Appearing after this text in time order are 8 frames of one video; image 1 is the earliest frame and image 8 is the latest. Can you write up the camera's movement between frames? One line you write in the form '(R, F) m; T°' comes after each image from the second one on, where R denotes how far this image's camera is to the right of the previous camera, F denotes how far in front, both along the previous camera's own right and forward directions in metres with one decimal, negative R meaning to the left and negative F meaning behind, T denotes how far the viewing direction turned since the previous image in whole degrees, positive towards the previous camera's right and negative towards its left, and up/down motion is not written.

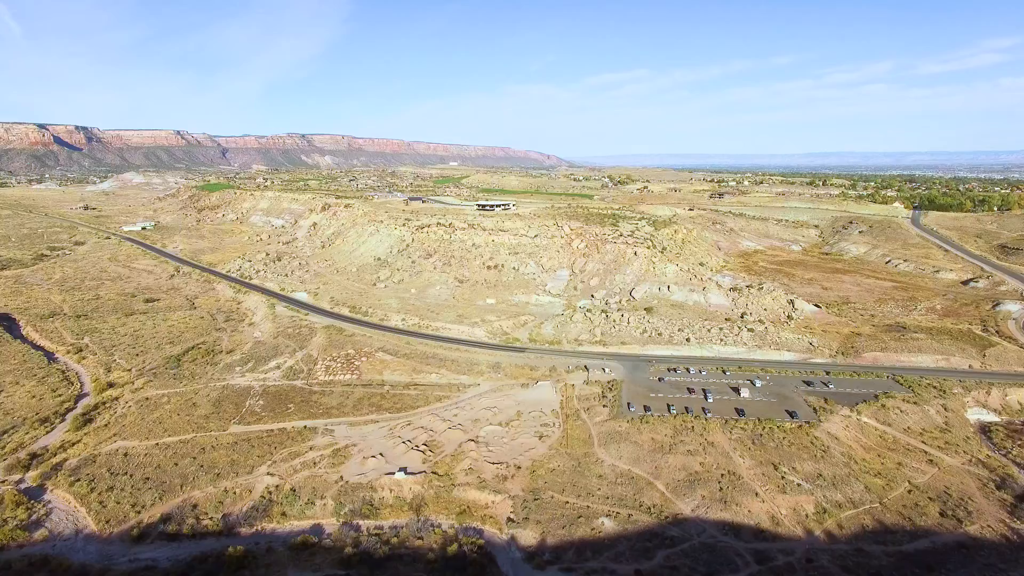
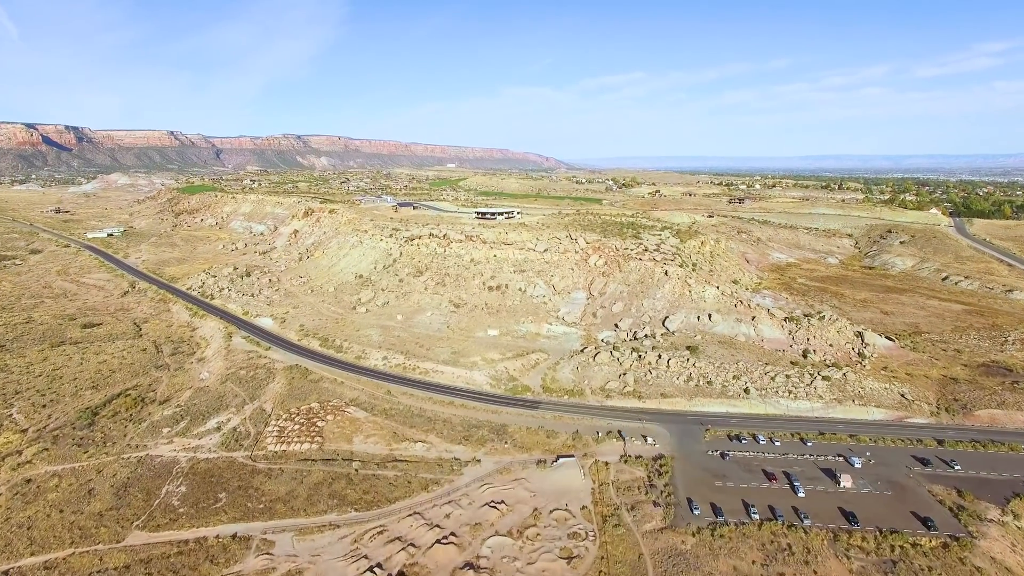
(-0.8, +9.9) m; 0°
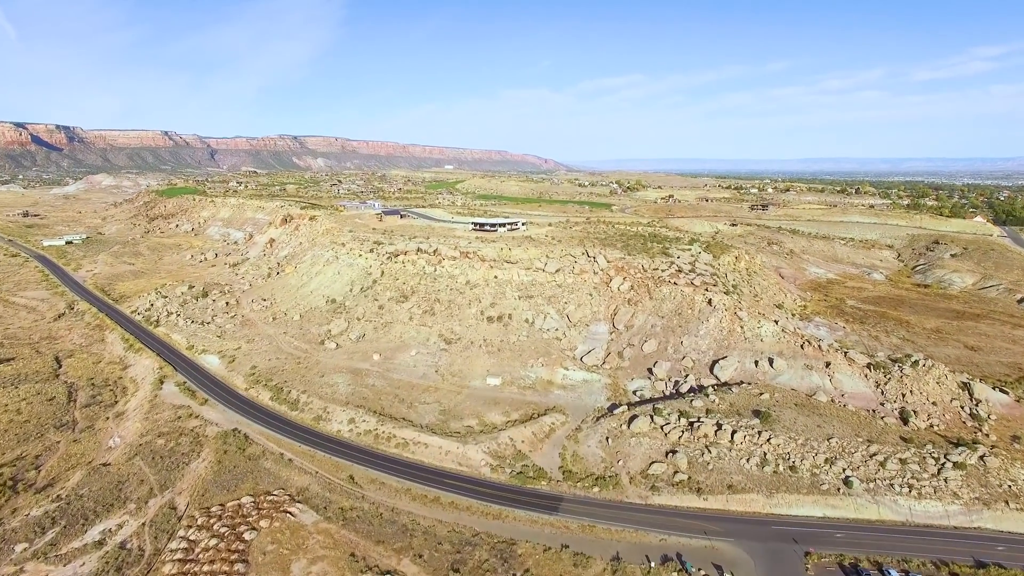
(-0.5, +10.0) m; 0°
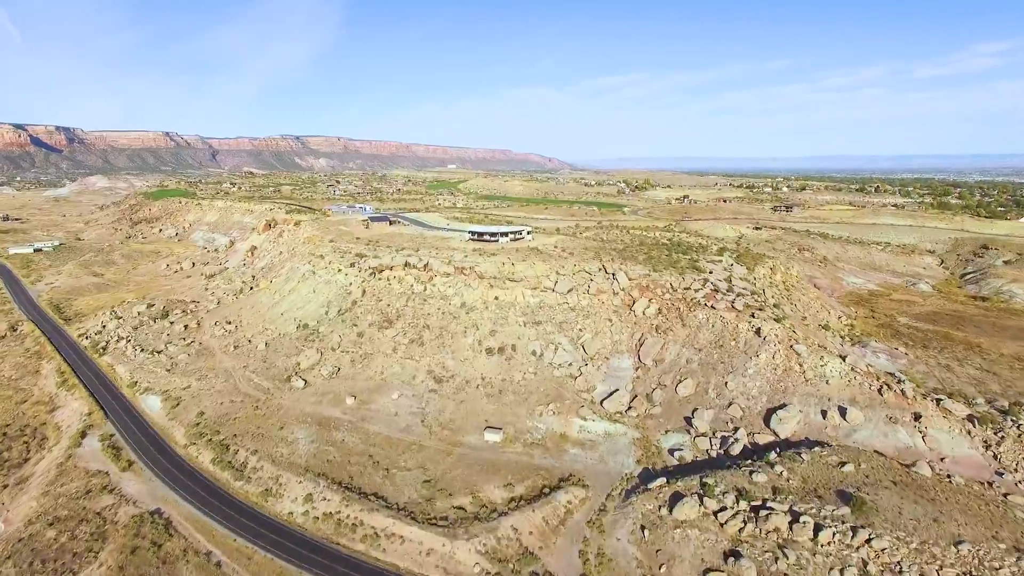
(0.0, +7.4) m; 0°
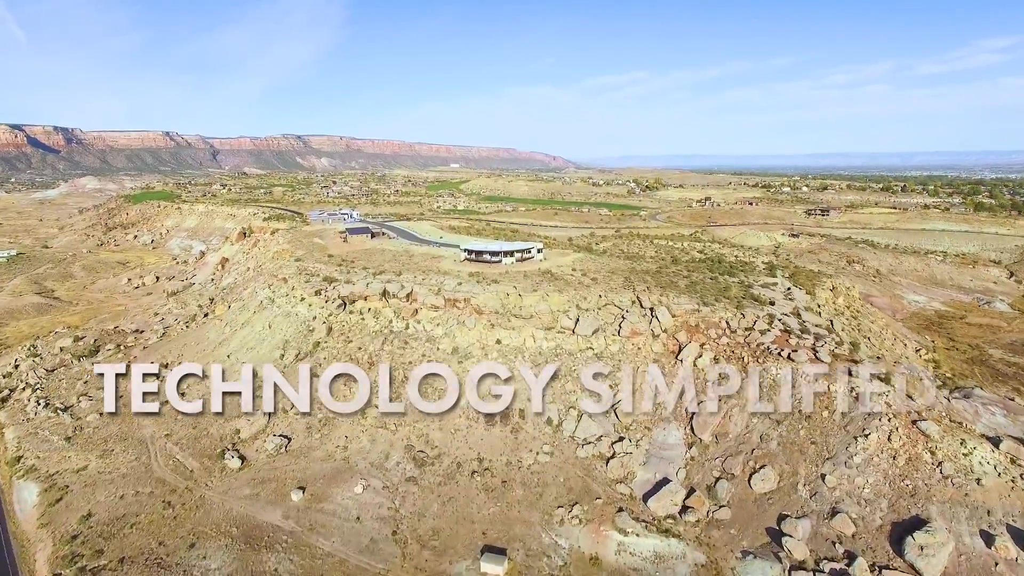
(-0.2, +9.2) m; 0°
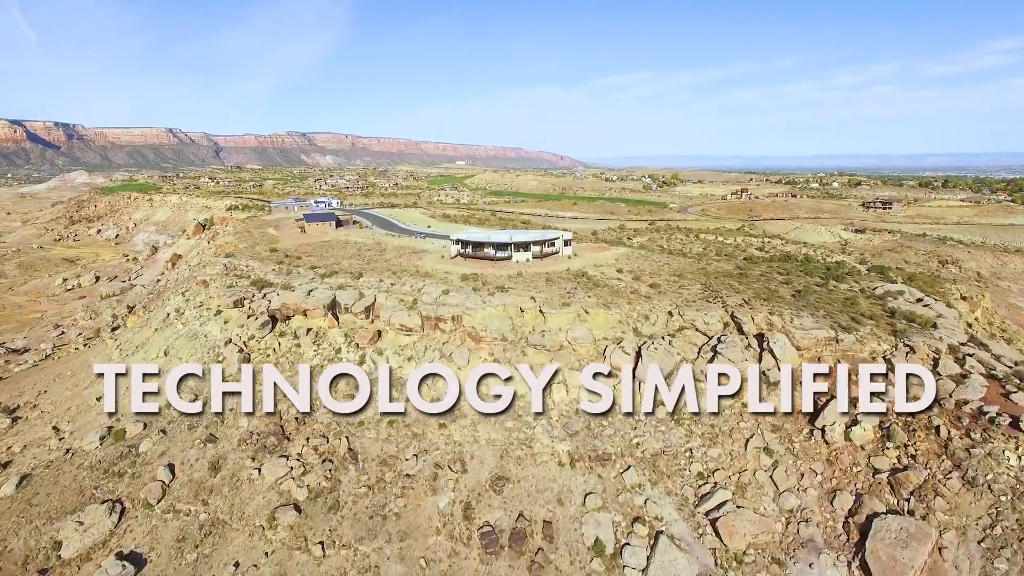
(-0.4, +12.0) m; -1°
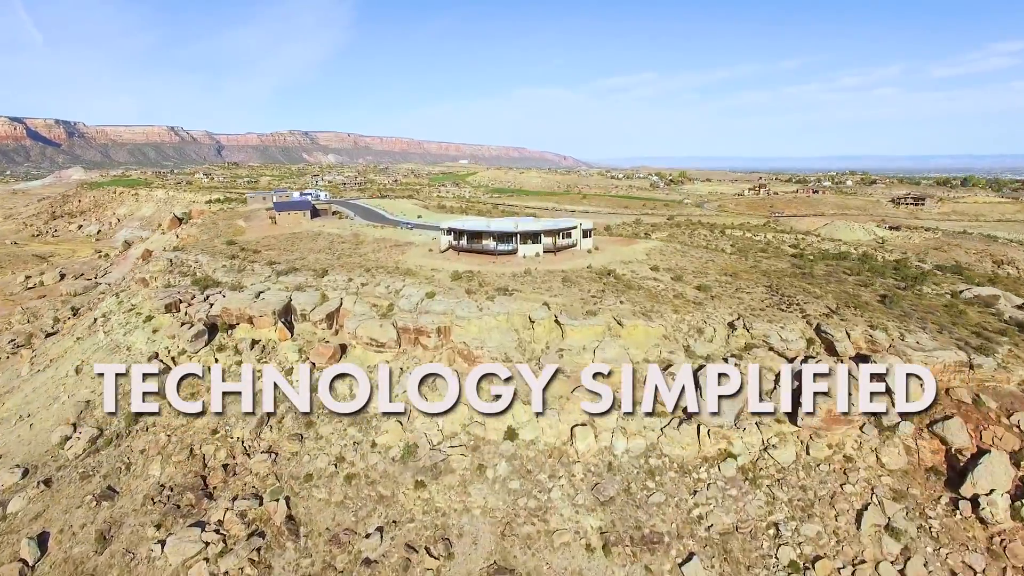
(-0.1, +5.2) m; 0°
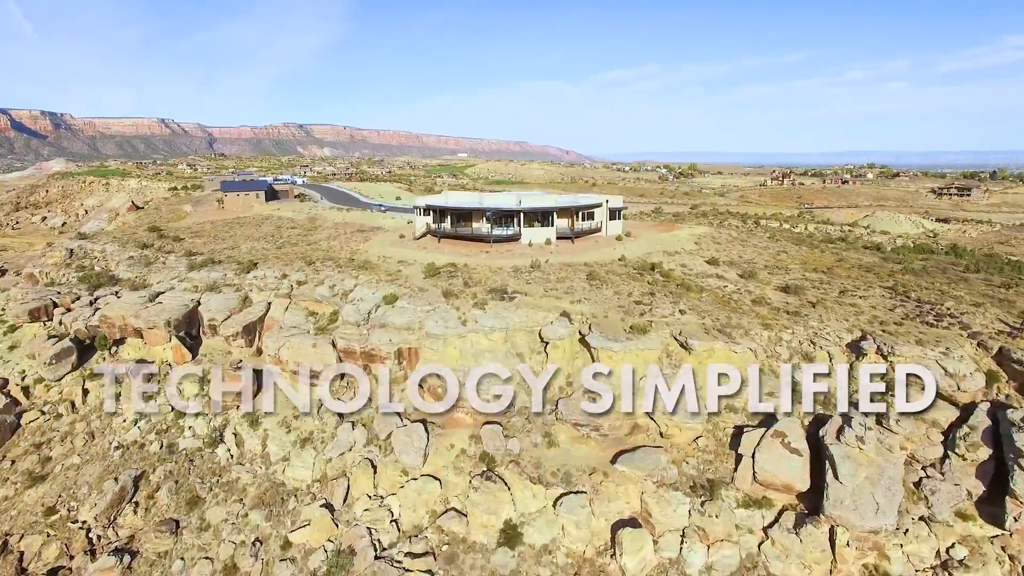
(0.0, +5.4) m; 0°
